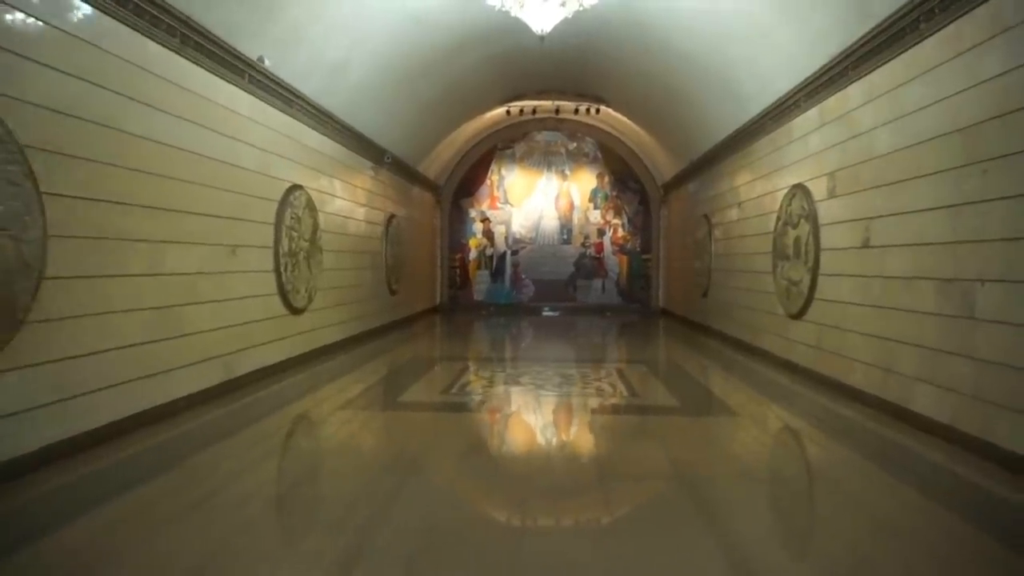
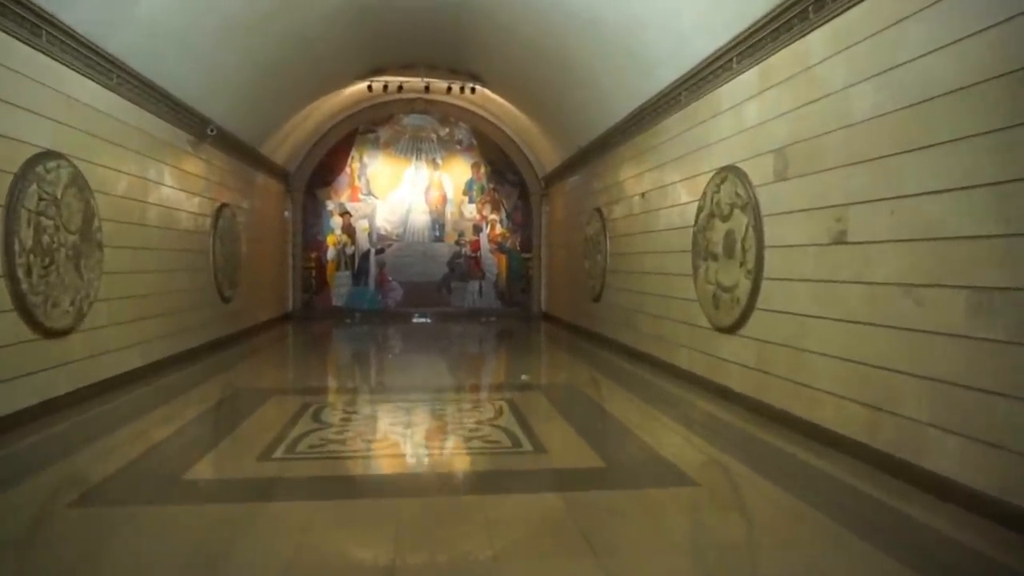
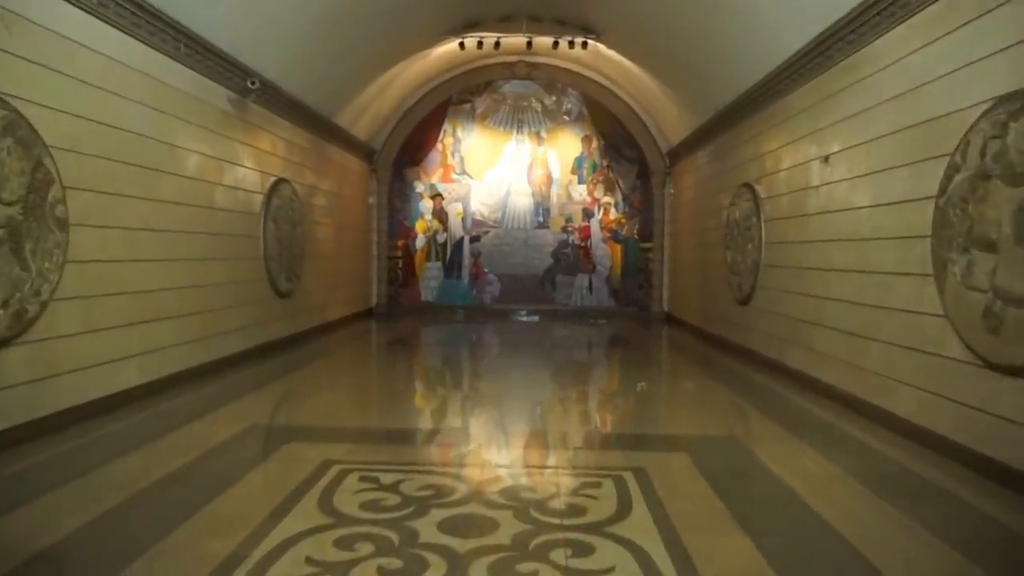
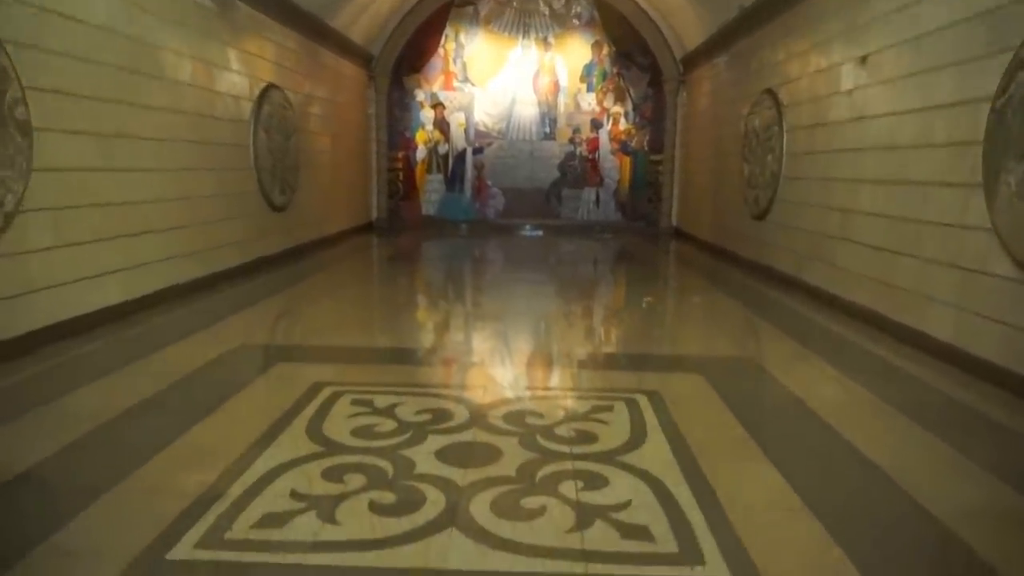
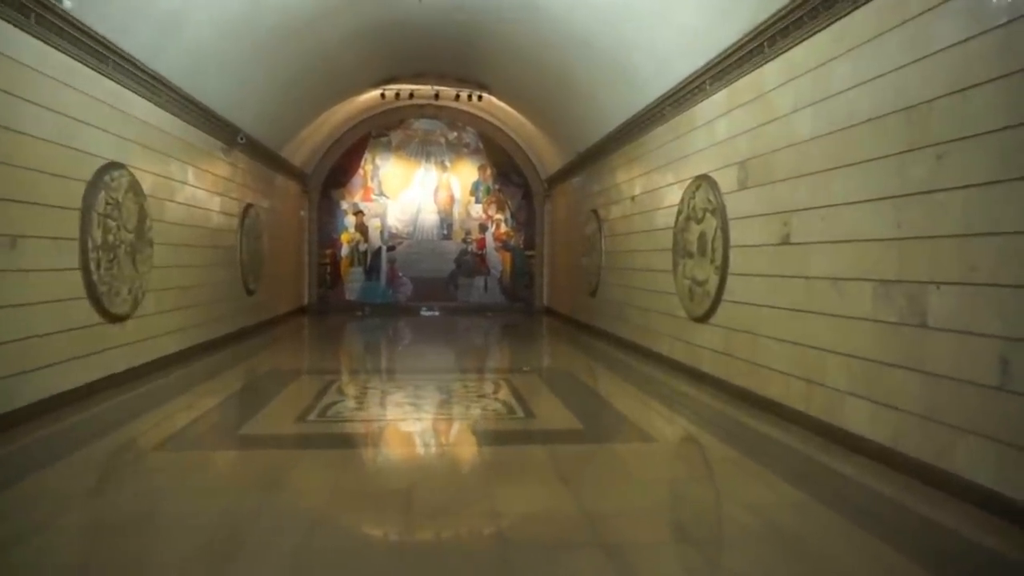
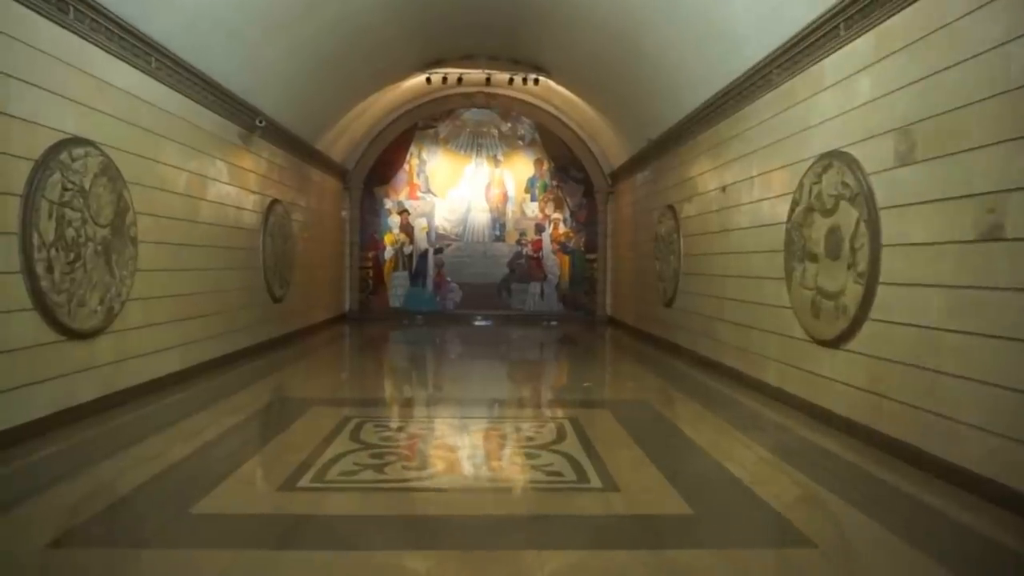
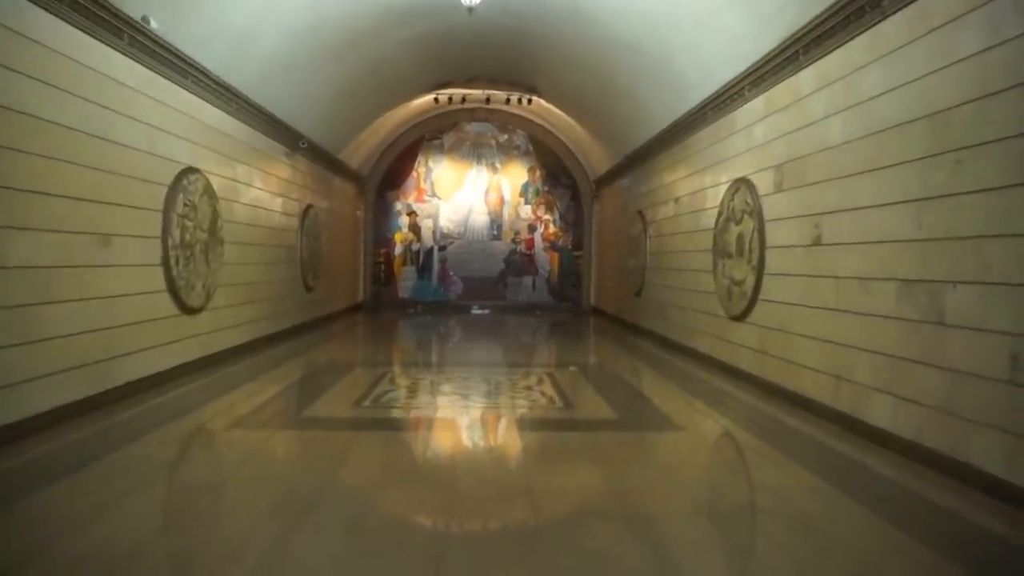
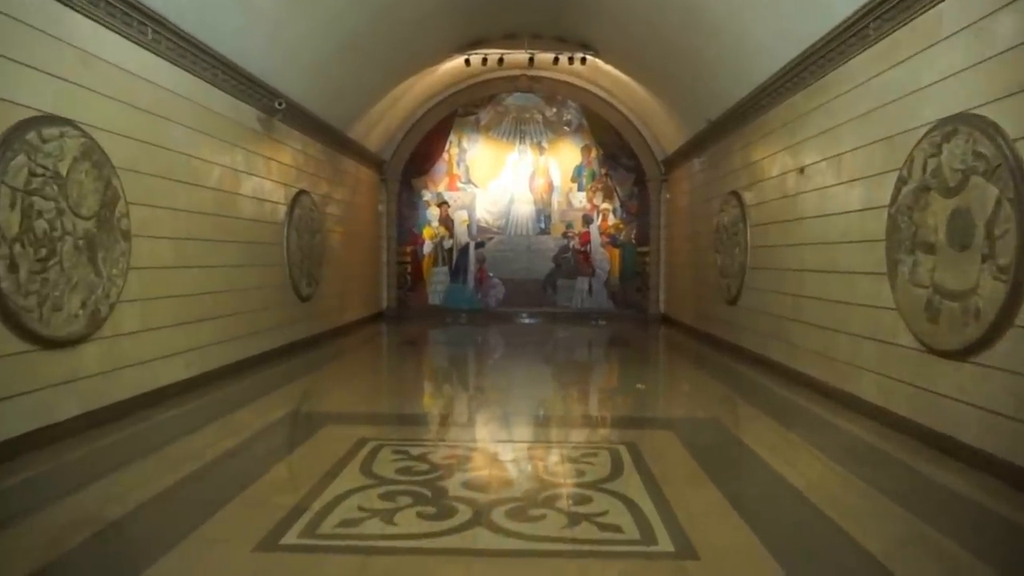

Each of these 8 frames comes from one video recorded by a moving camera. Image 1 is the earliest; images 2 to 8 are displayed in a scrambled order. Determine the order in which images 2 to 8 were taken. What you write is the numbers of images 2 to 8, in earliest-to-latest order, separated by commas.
7, 5, 2, 6, 8, 3, 4
